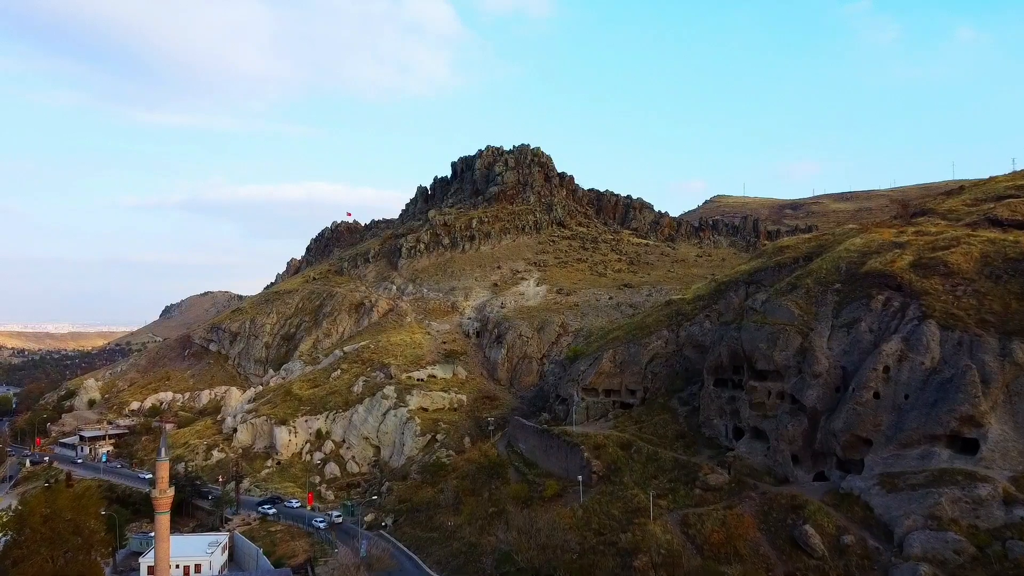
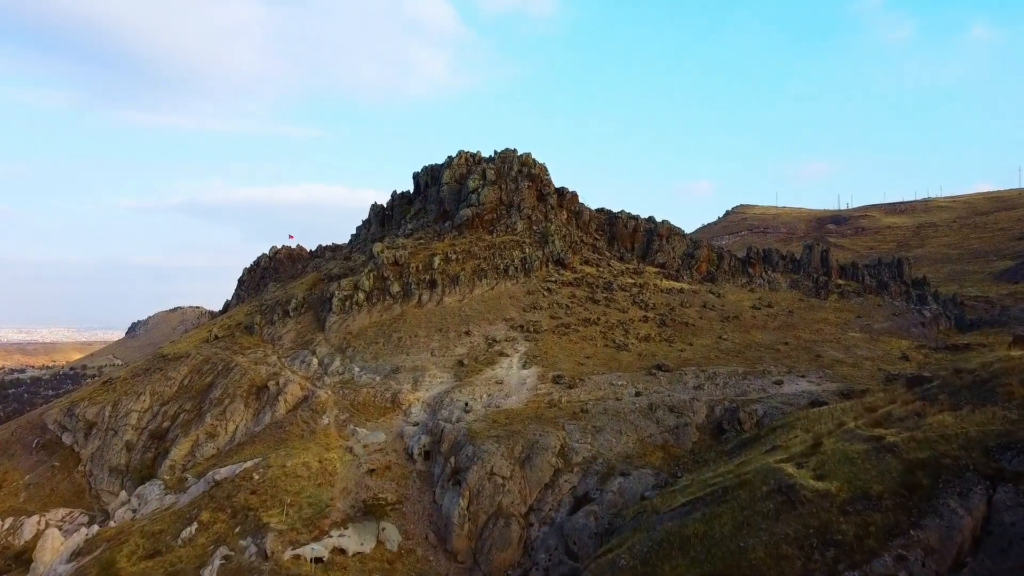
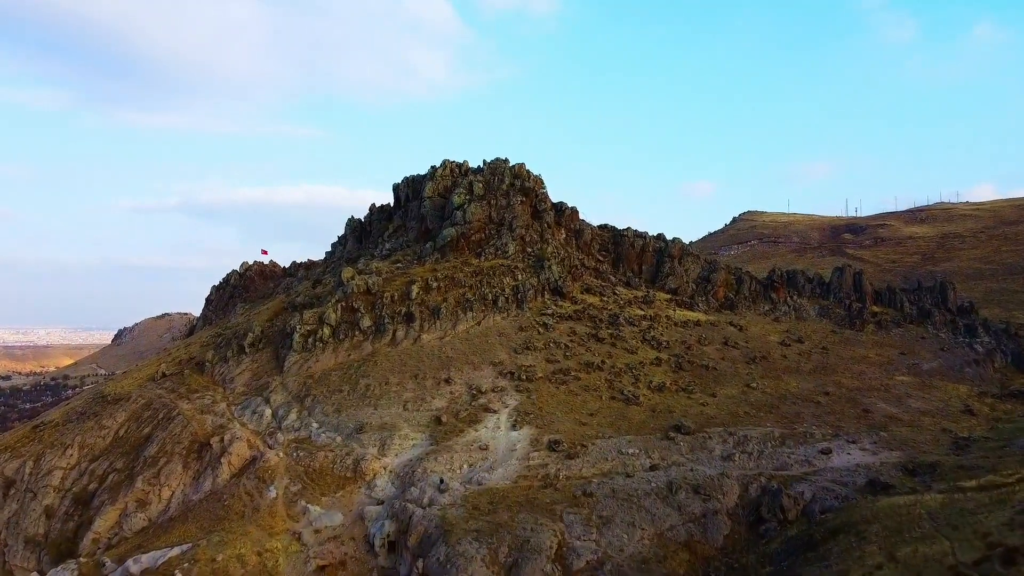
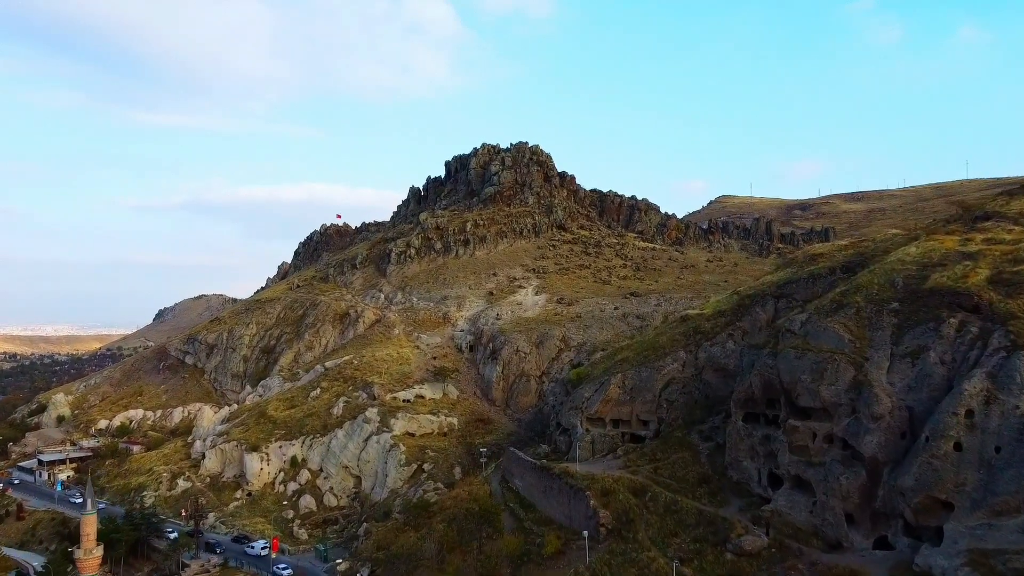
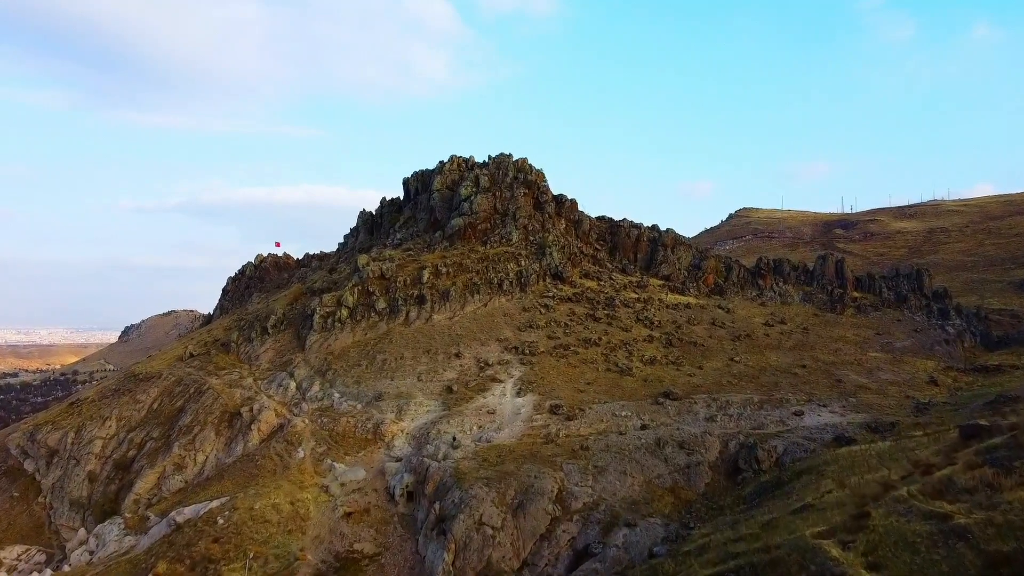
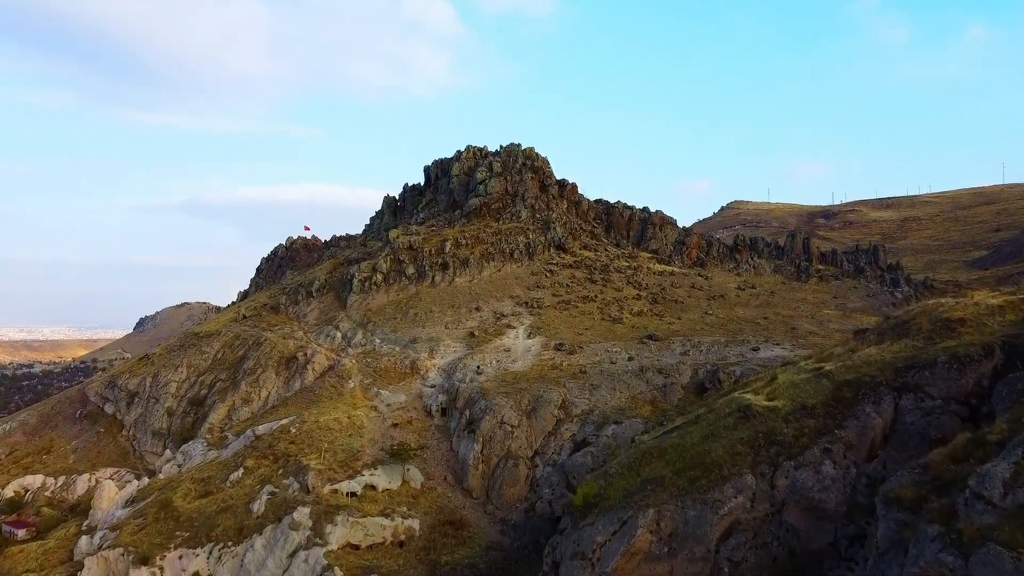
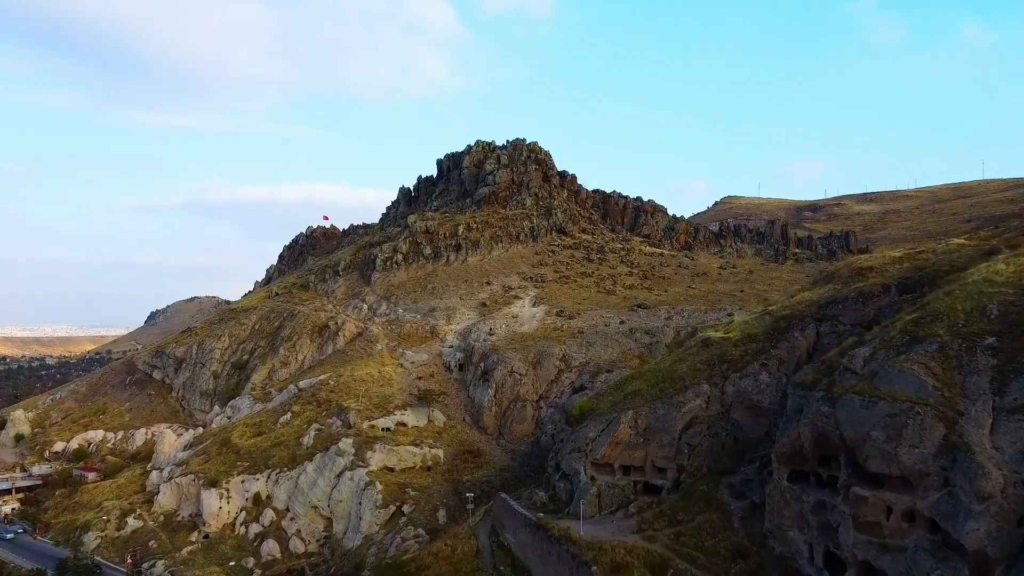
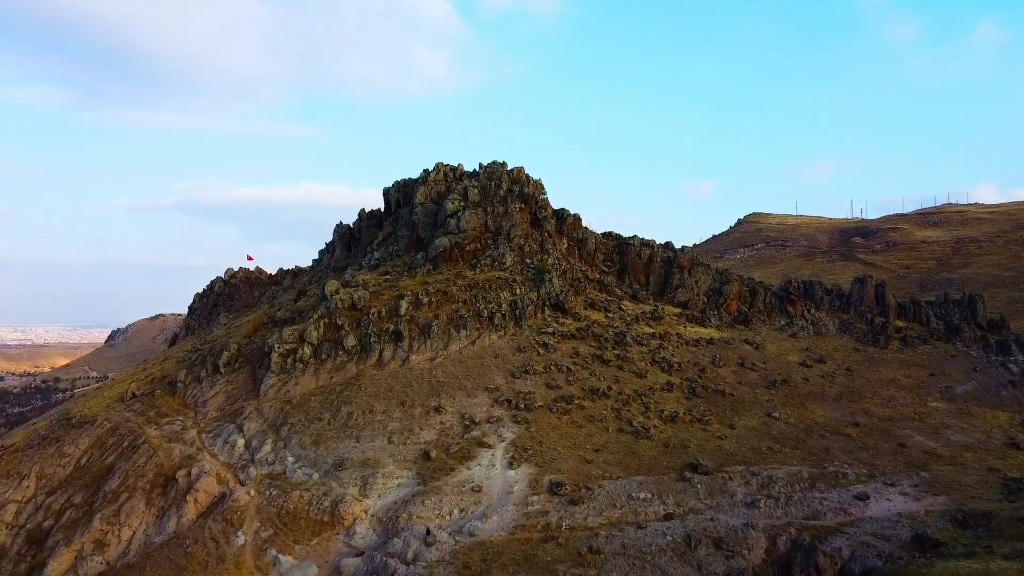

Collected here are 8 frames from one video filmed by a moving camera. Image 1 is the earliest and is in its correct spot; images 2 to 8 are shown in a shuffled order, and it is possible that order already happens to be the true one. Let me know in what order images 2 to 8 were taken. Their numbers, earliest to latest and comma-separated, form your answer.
4, 7, 6, 2, 5, 3, 8
